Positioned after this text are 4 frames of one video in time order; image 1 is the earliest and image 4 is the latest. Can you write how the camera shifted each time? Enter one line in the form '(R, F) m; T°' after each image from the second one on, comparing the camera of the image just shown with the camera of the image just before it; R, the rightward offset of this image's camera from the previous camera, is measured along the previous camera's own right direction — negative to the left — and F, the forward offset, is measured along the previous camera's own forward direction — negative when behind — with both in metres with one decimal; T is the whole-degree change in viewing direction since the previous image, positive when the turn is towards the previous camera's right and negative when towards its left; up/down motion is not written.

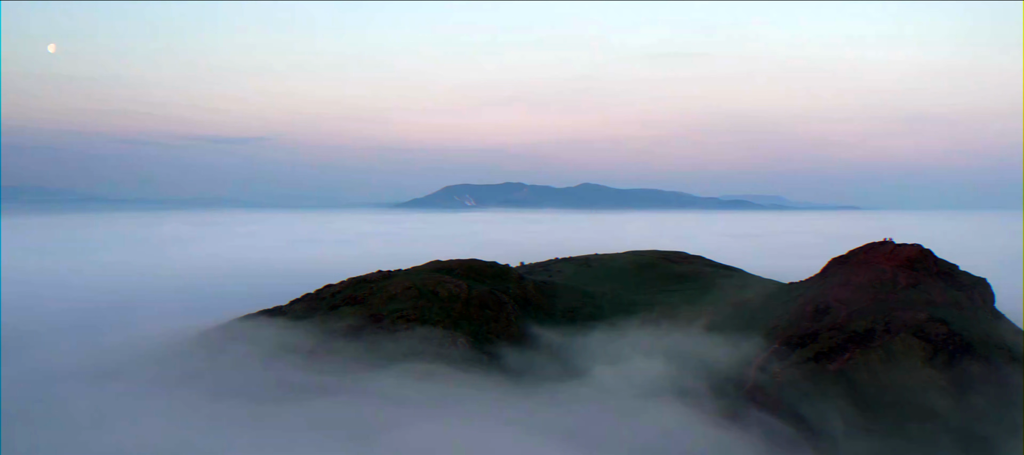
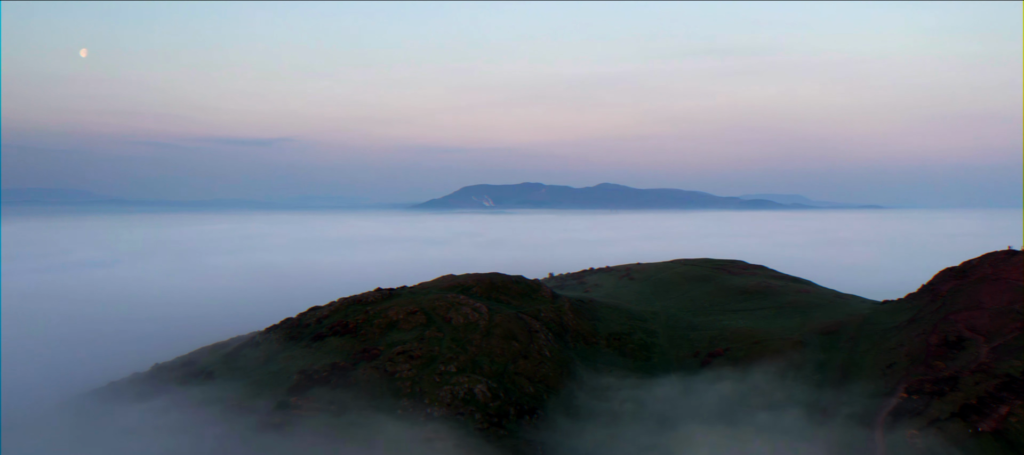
(-1.2, +13.0) m; -2°
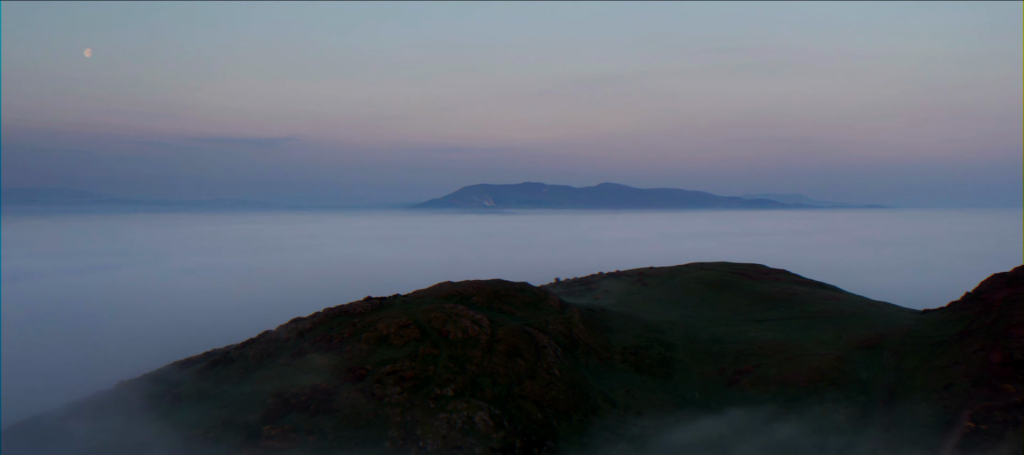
(-0.2, +5.3) m; 0°
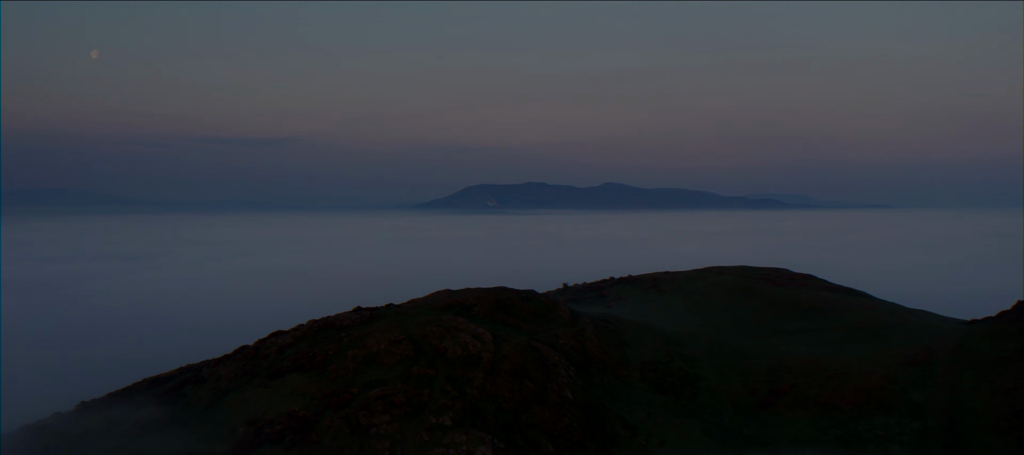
(-0.2, +4.9) m; 0°
